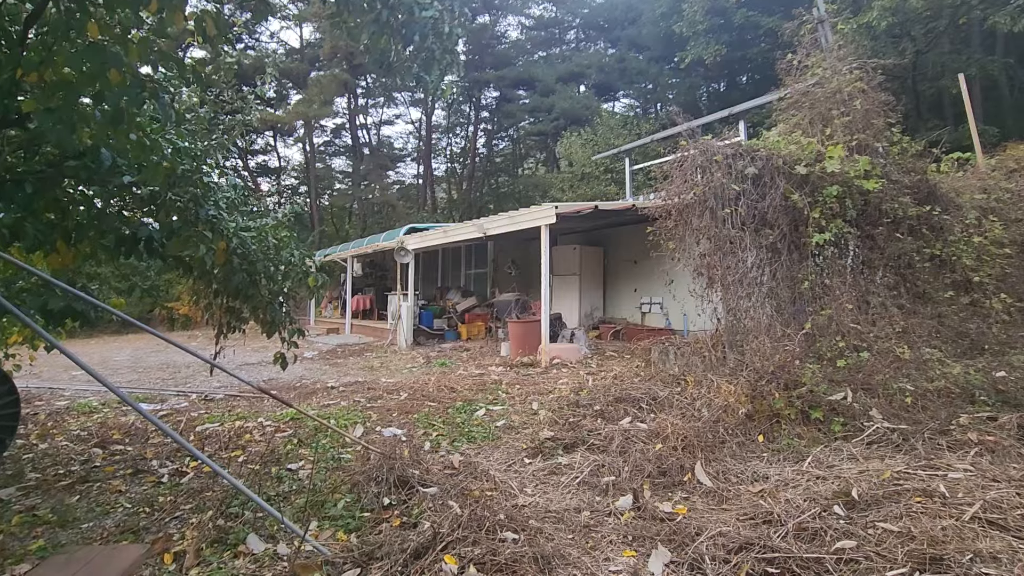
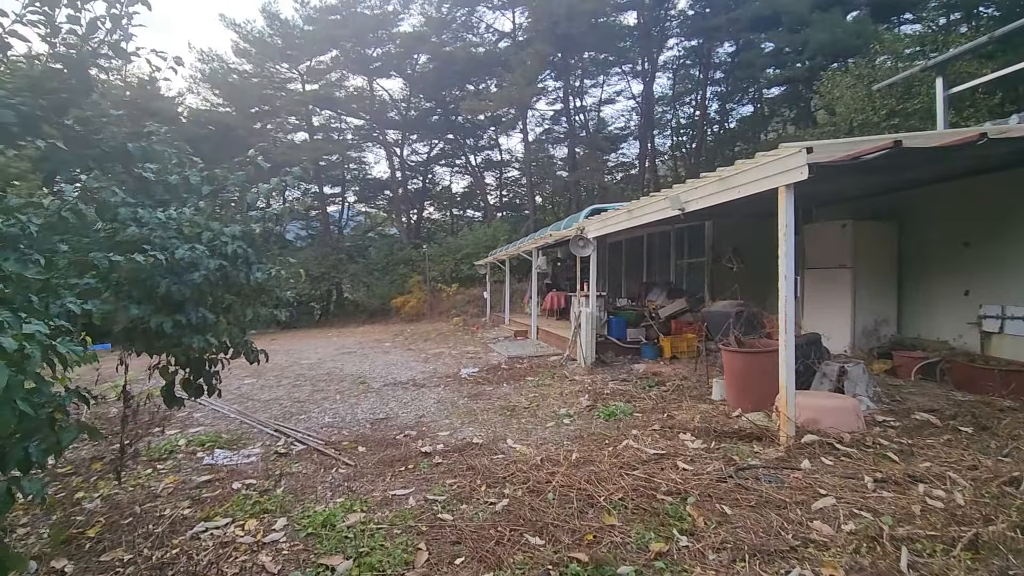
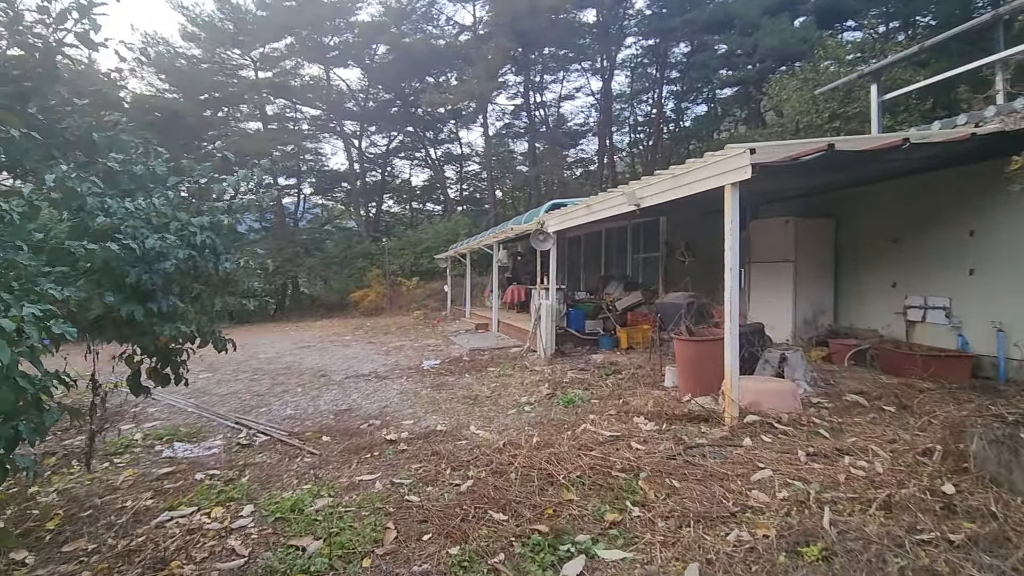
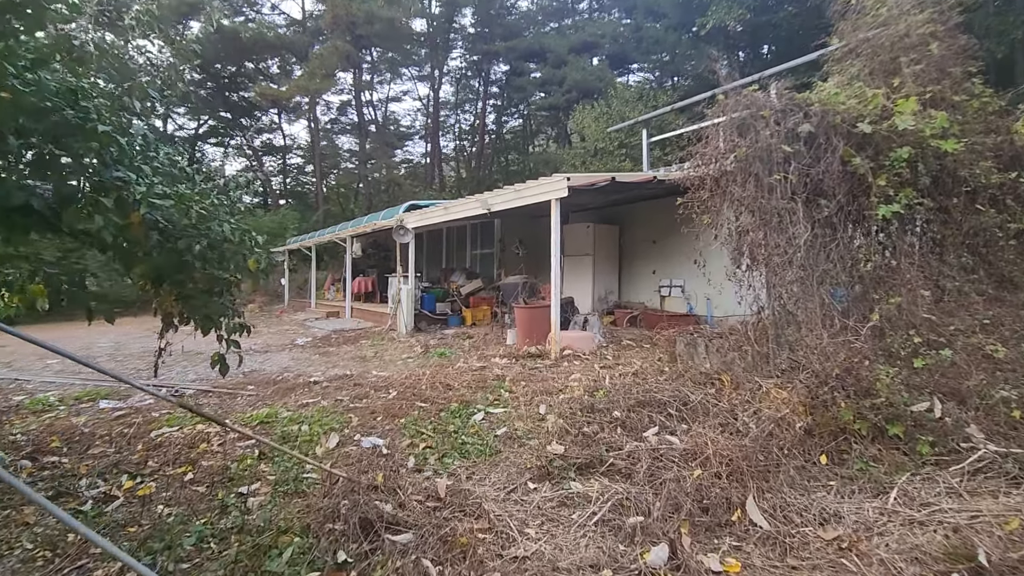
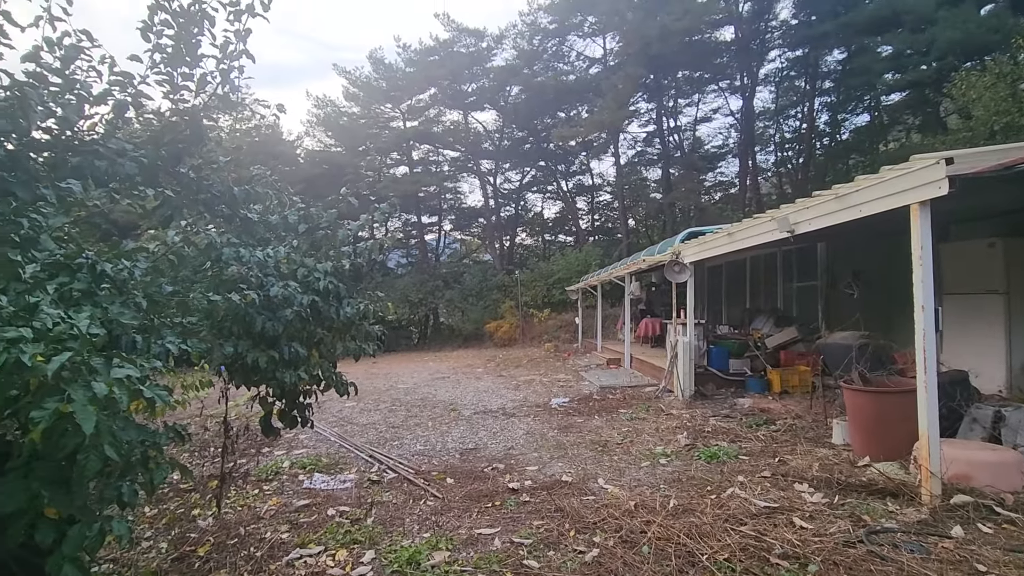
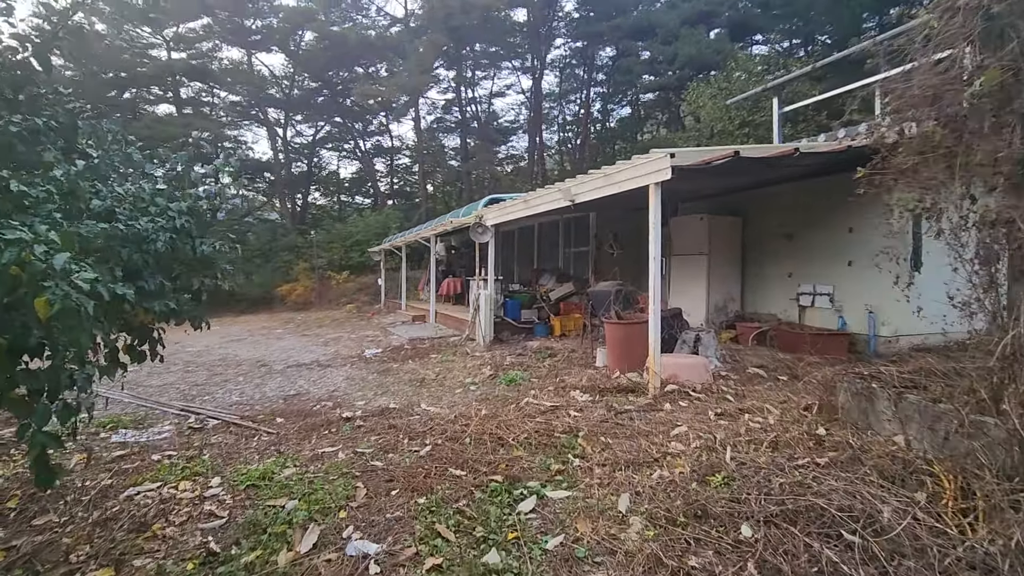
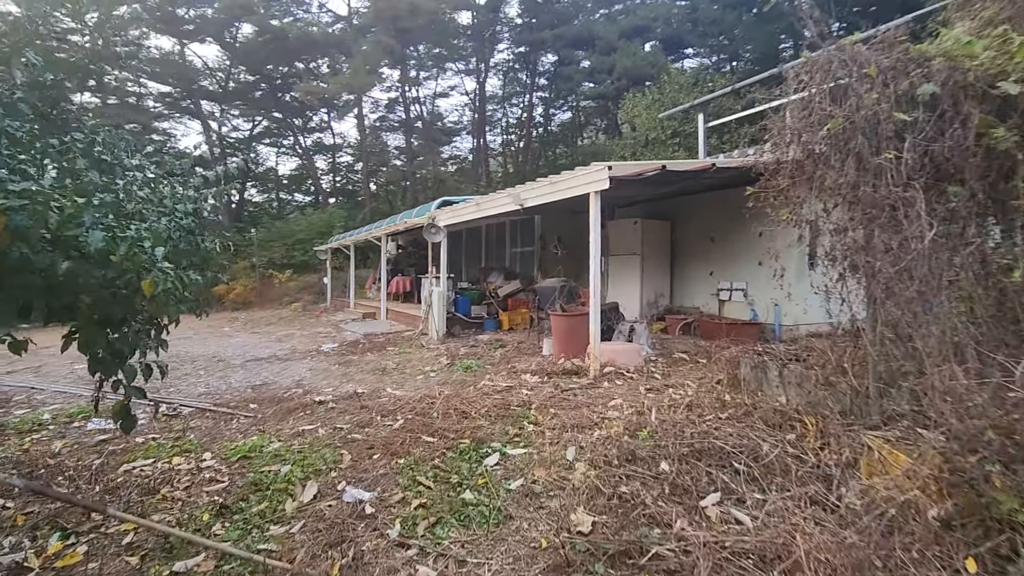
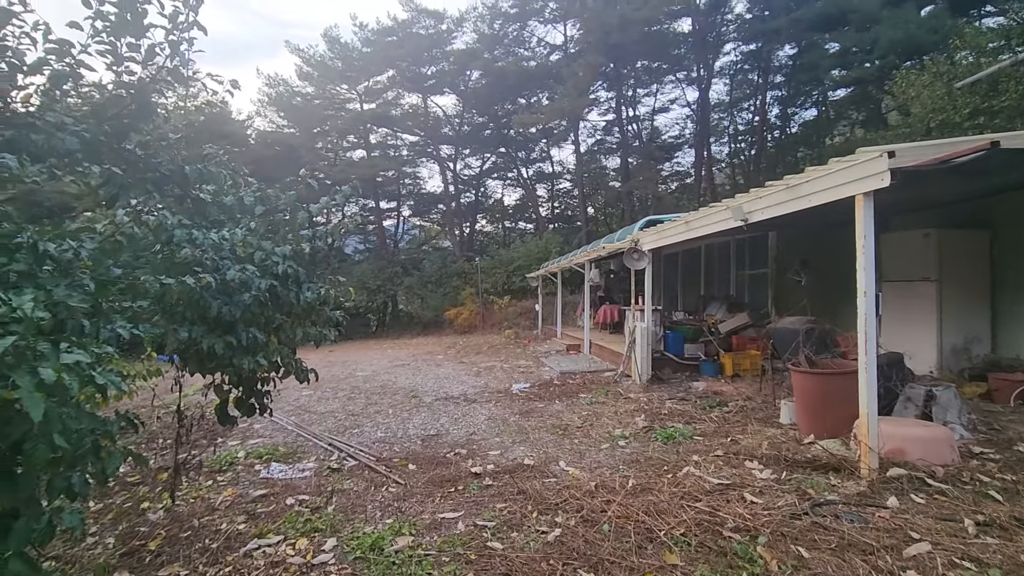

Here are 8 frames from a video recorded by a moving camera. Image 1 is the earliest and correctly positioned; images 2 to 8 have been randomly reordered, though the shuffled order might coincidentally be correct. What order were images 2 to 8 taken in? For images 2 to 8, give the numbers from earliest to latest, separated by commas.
4, 7, 6, 3, 2, 8, 5
